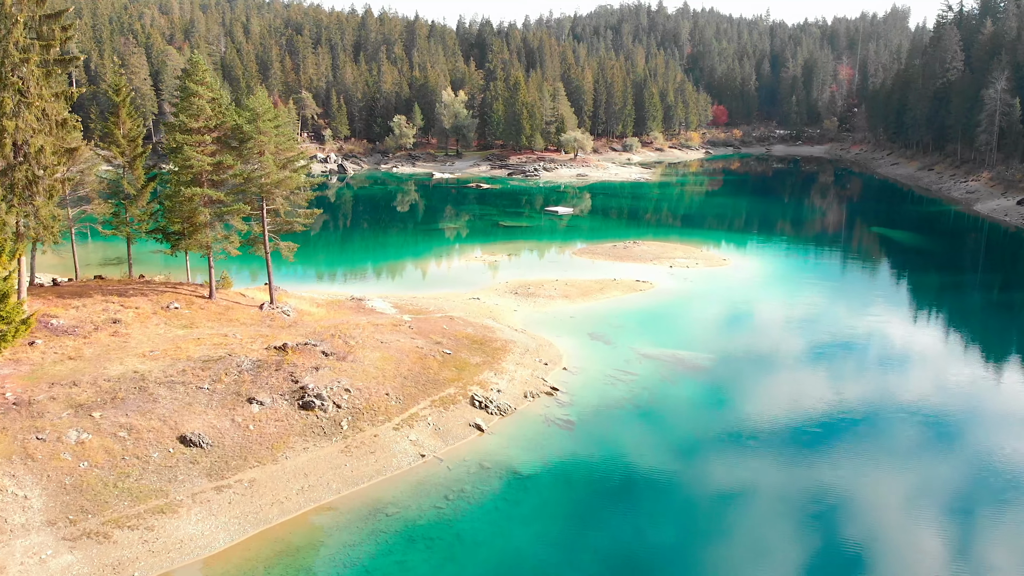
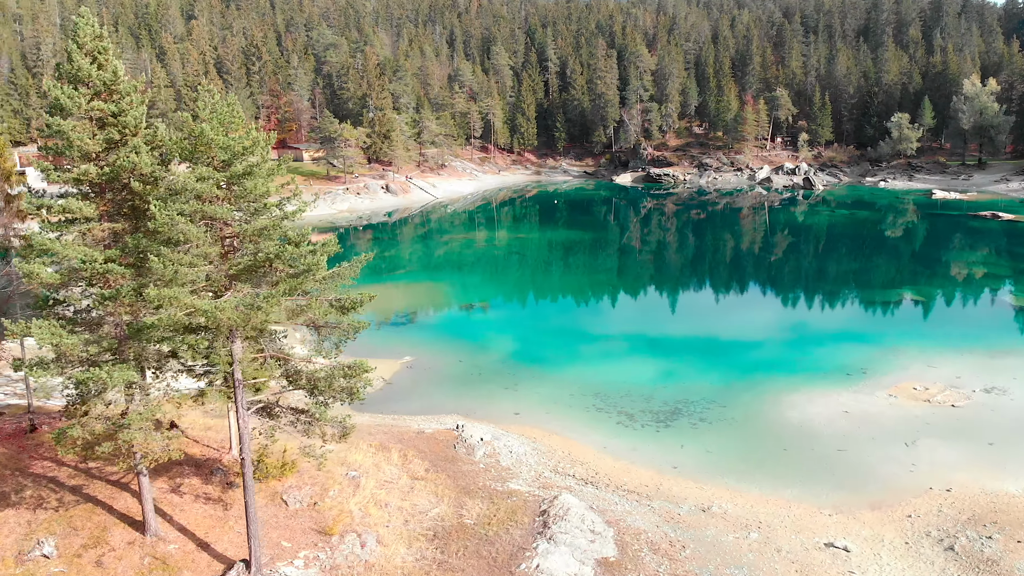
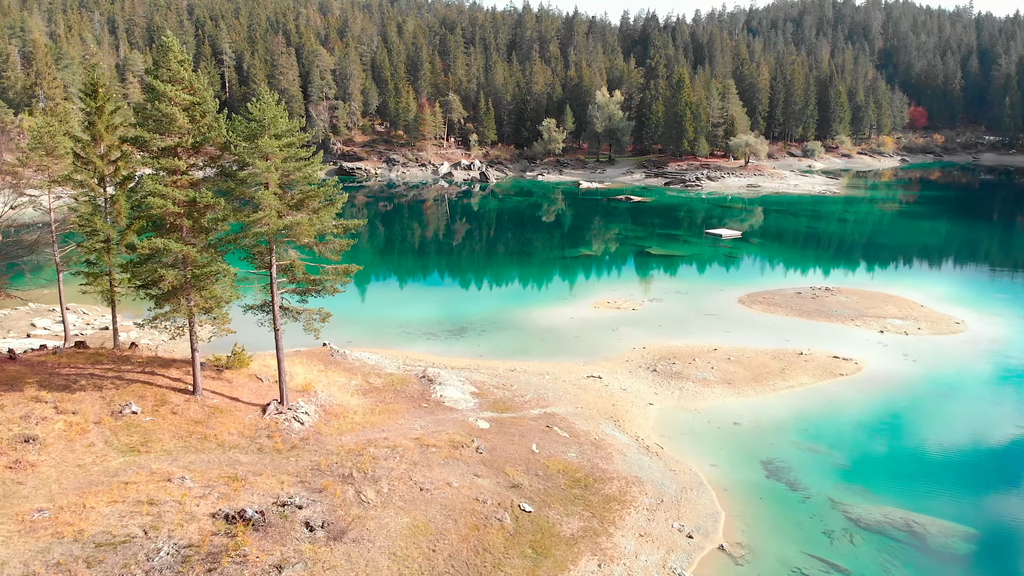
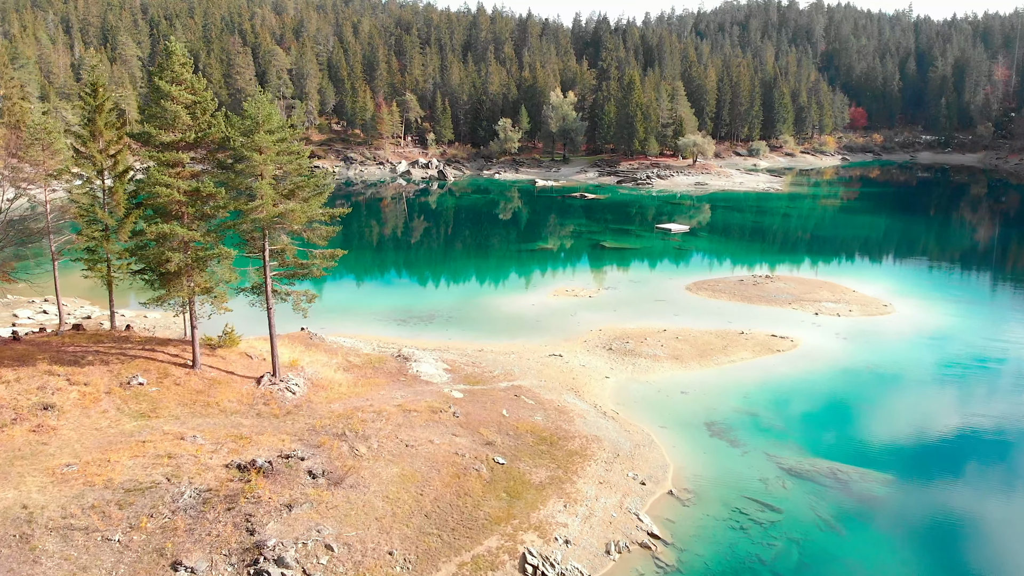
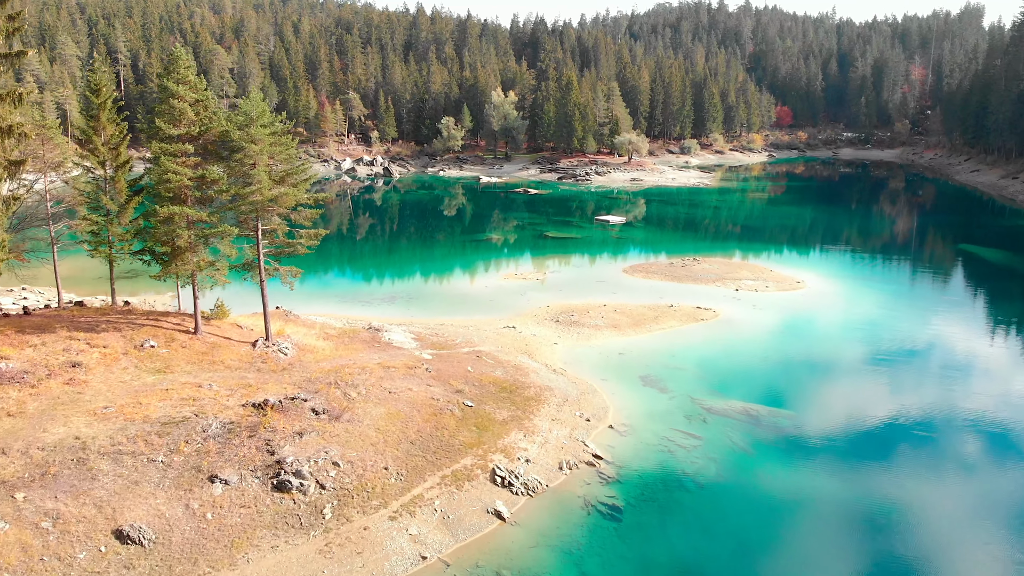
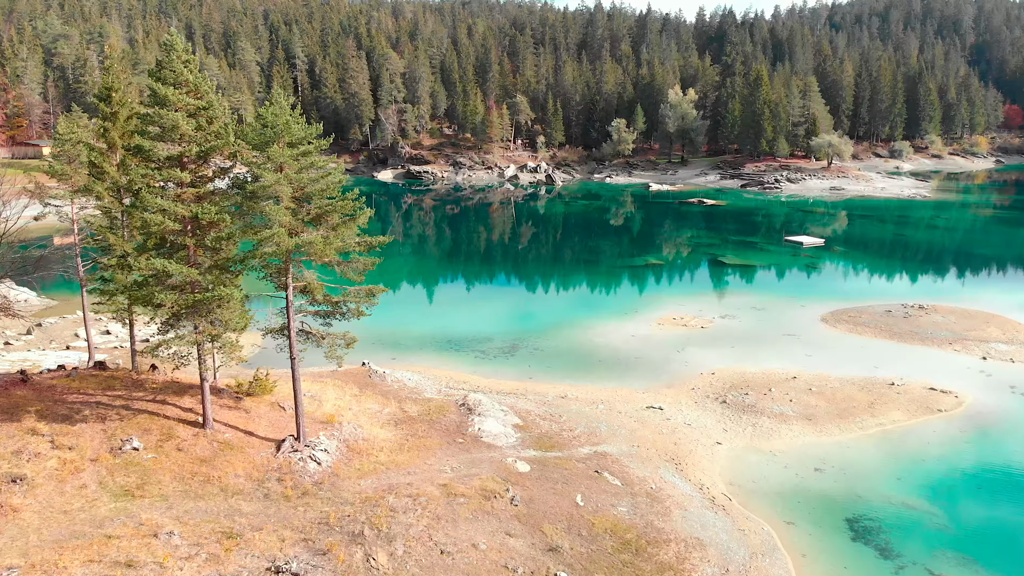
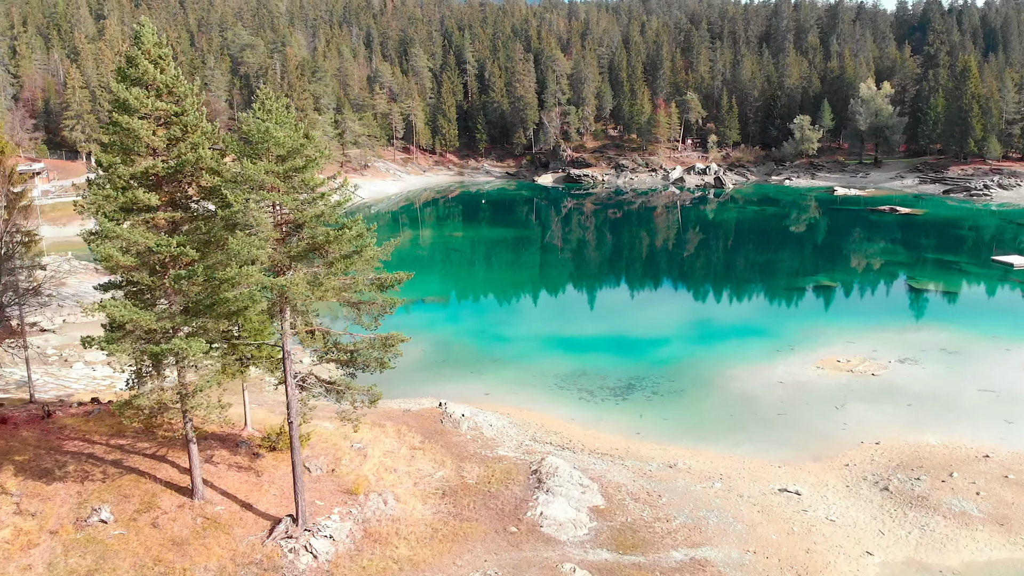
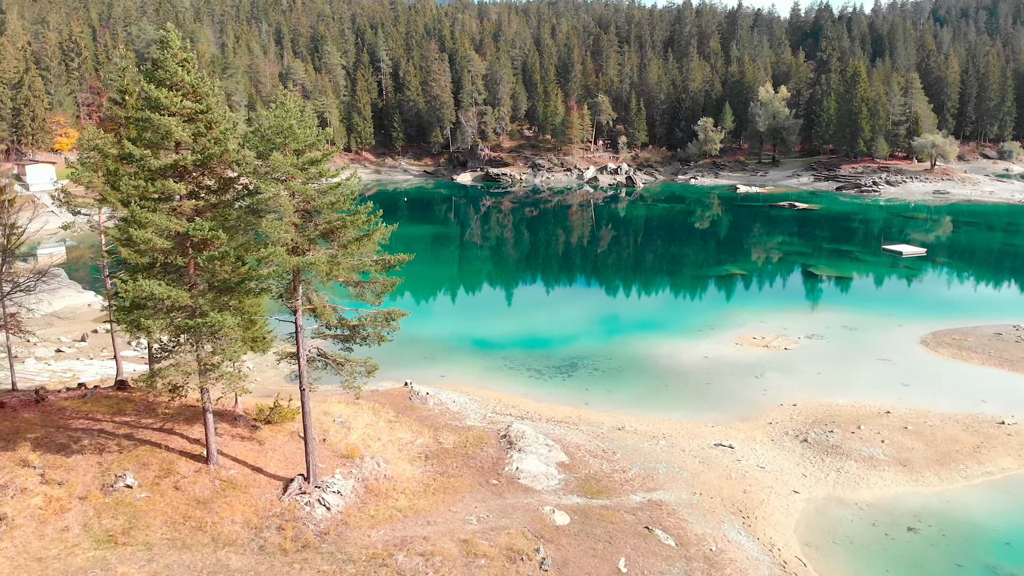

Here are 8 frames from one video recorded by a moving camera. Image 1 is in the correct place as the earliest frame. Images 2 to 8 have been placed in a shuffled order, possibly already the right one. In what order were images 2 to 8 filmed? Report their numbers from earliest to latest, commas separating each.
5, 4, 3, 6, 8, 7, 2
